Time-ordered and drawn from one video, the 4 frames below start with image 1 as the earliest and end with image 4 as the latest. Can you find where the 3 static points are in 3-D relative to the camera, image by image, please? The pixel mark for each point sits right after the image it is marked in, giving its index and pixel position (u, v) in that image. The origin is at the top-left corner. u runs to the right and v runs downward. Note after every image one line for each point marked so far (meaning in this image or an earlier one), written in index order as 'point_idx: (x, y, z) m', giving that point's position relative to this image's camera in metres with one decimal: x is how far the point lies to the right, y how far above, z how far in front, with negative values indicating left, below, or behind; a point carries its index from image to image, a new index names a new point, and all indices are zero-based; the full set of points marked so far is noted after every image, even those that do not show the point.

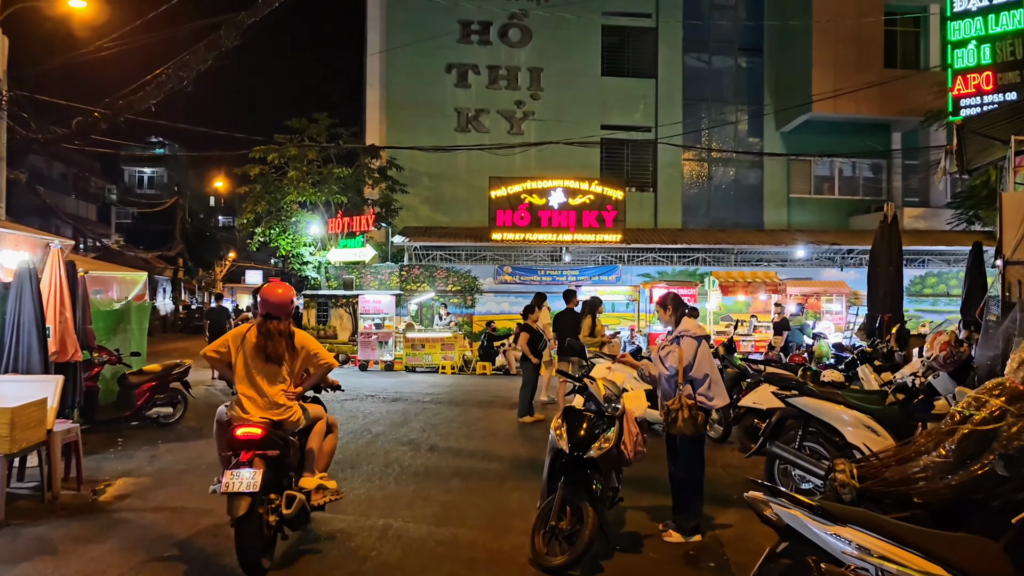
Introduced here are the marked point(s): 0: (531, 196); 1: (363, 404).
0: (+0.5, +2.1, +18.9) m
1: (-2.1, -1.6, +11.8) m
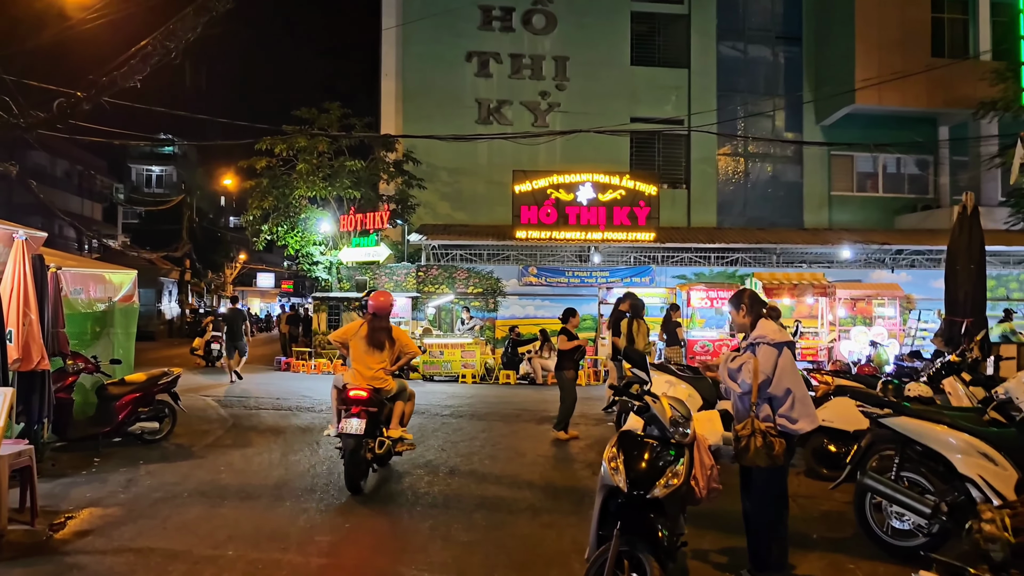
0: (+1.0, +2.1, +17.7) m
1: (-1.7, -1.6, +10.7) m
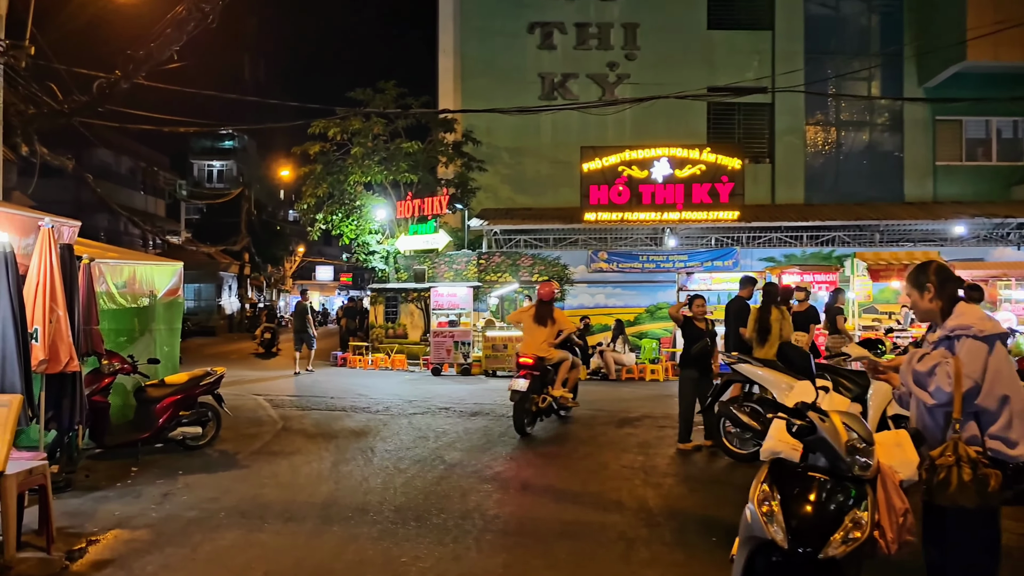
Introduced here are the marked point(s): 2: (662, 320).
0: (+2.3, +2.4, +16.6) m
1: (-0.9, -1.5, +9.8) m
2: (+3.0, -0.6, +16.7) m
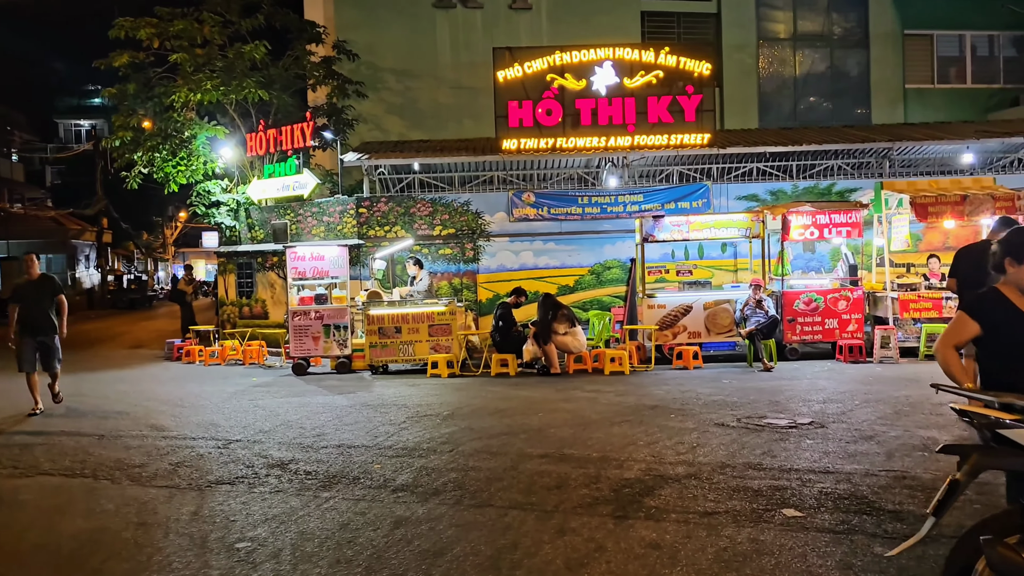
0: (+0.7, +3.0, +11.8) m
1: (-1.5, -1.3, +4.9) m
2: (+1.5, +0.1, +12.2) m
